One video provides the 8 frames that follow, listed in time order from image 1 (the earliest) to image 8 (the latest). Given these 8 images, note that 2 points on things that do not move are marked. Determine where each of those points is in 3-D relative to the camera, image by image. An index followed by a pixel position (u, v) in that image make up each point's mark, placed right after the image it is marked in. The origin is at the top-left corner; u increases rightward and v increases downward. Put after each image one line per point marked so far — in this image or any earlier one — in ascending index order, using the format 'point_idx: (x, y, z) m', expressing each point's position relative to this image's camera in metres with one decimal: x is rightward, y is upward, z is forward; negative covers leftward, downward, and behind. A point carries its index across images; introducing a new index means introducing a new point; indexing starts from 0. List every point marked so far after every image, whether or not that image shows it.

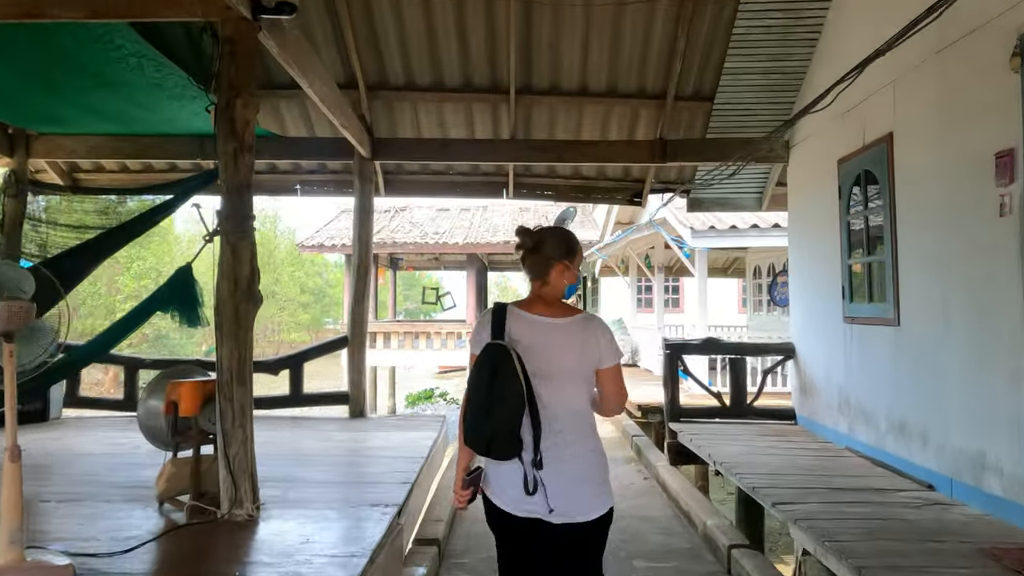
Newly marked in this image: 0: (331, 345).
0: (-1.3, -0.4, +5.4) m
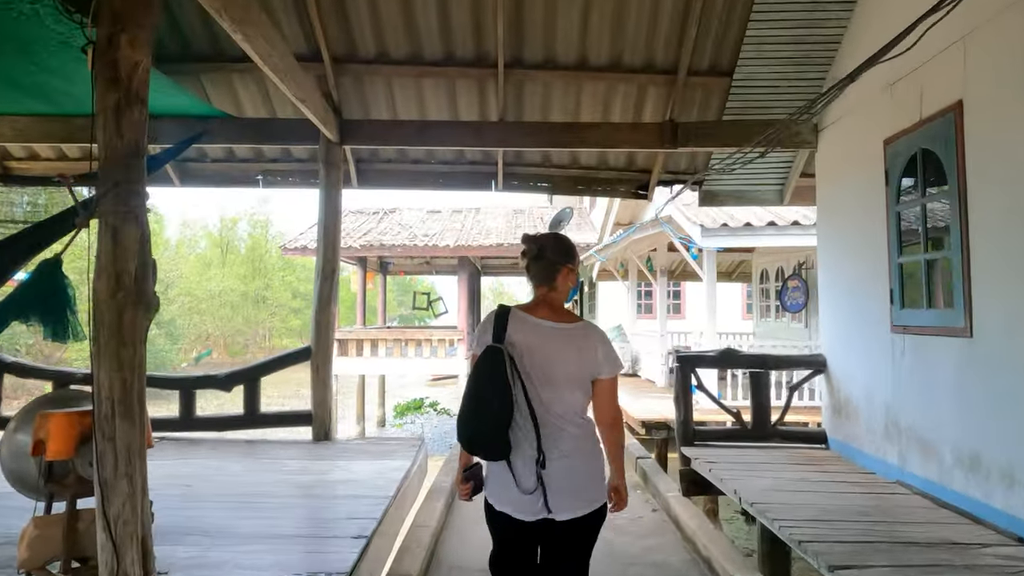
0: (-1.4, -0.4, +4.7) m
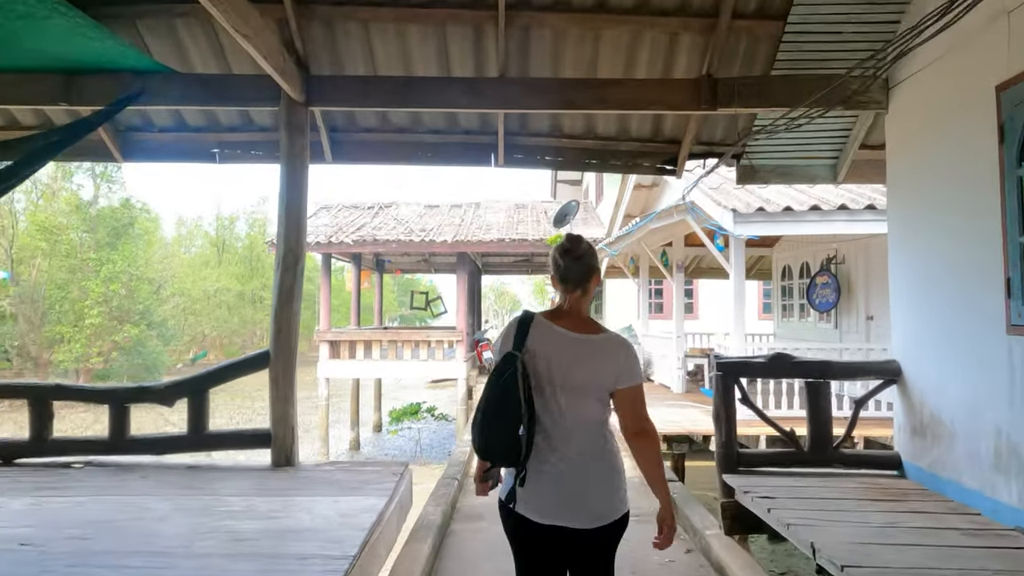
0: (-1.4, -0.4, +3.8) m
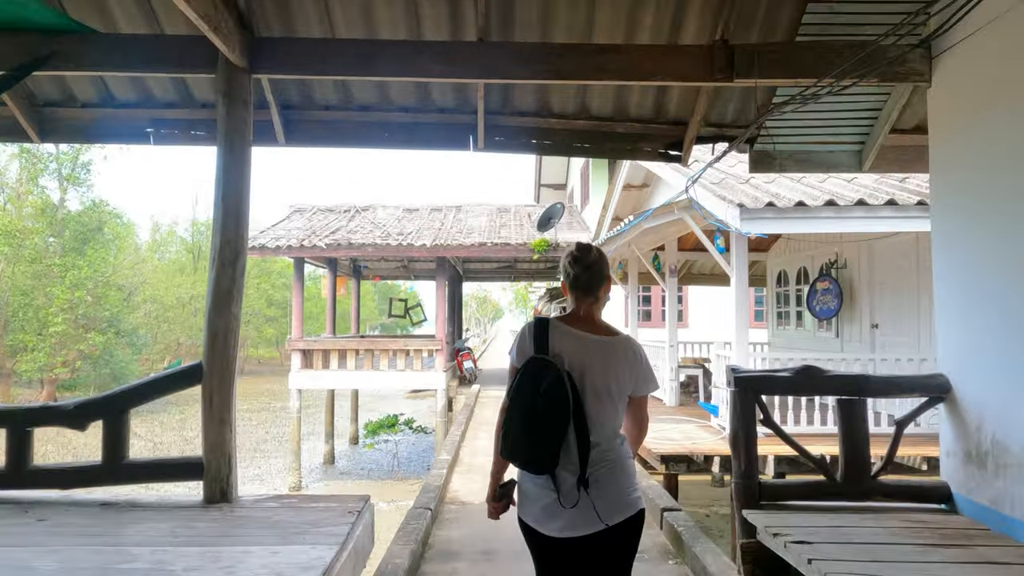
0: (-1.4, -0.4, +3.2) m
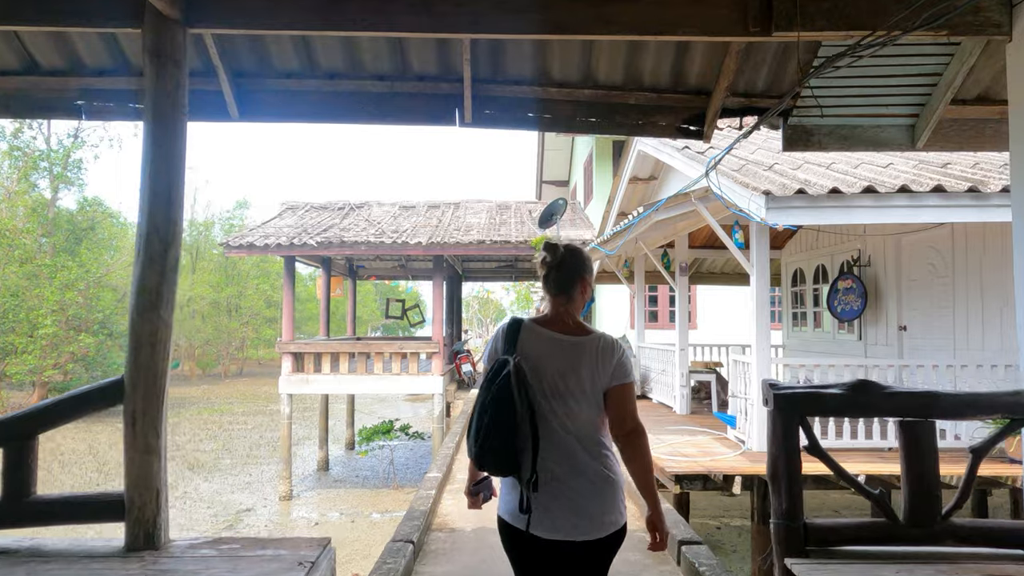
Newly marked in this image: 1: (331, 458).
0: (-1.5, -0.4, +2.6) m
1: (-3.8, -3.6, +15.7) m
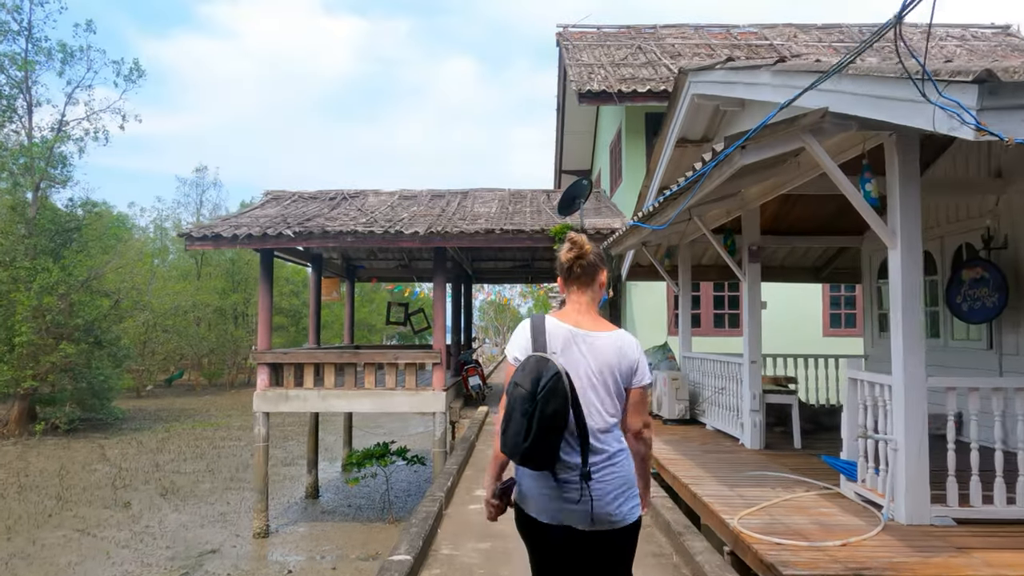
0: (-1.5, -0.3, +0.7) m
1: (-3.5, -3.6, +13.8) m
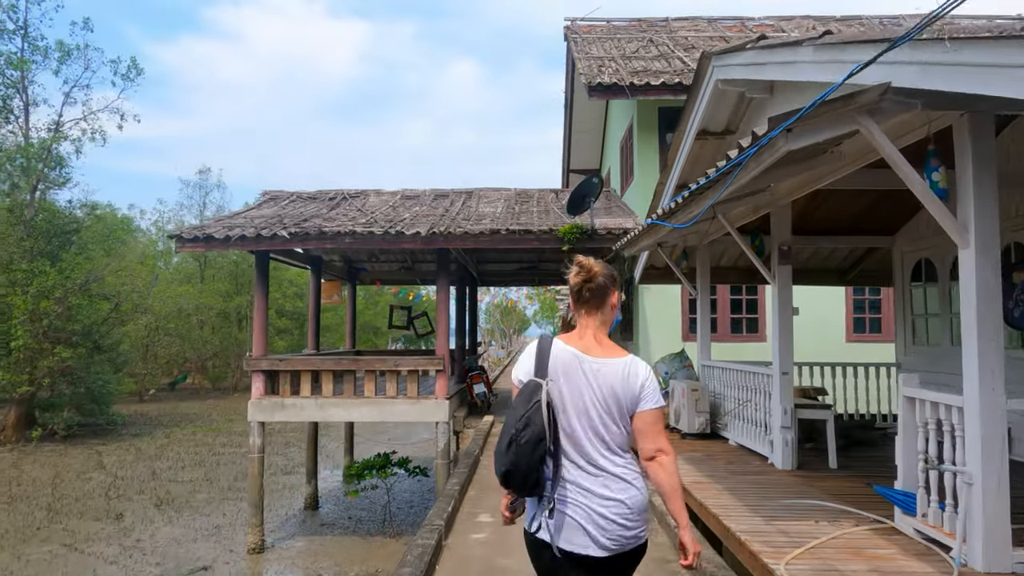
0: (-1.5, -0.3, +0.2) m
1: (-3.4, -3.7, +13.3) m
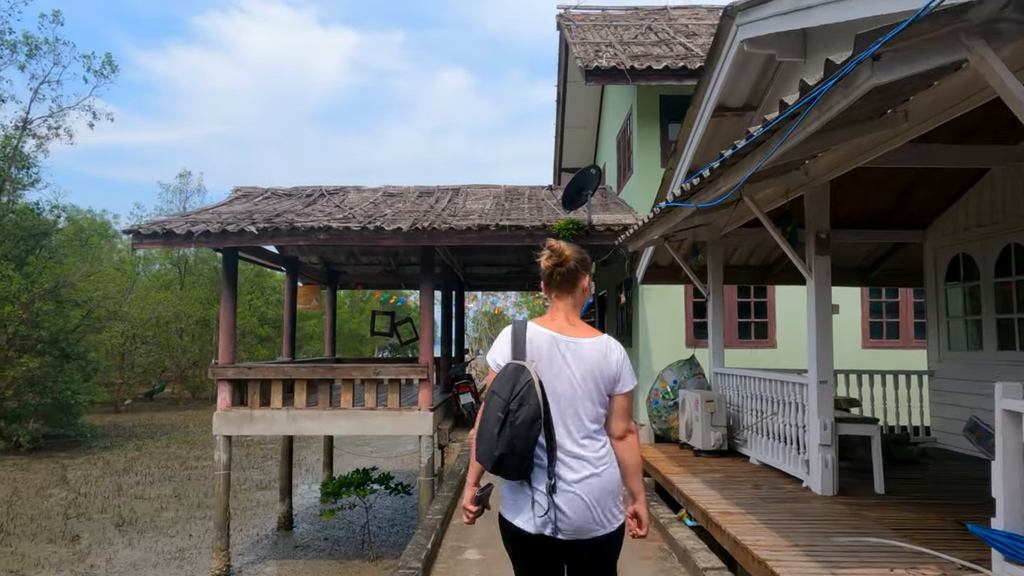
0: (-1.5, -0.2, -0.6) m
1: (-3.5, -3.7, +12.4) m
